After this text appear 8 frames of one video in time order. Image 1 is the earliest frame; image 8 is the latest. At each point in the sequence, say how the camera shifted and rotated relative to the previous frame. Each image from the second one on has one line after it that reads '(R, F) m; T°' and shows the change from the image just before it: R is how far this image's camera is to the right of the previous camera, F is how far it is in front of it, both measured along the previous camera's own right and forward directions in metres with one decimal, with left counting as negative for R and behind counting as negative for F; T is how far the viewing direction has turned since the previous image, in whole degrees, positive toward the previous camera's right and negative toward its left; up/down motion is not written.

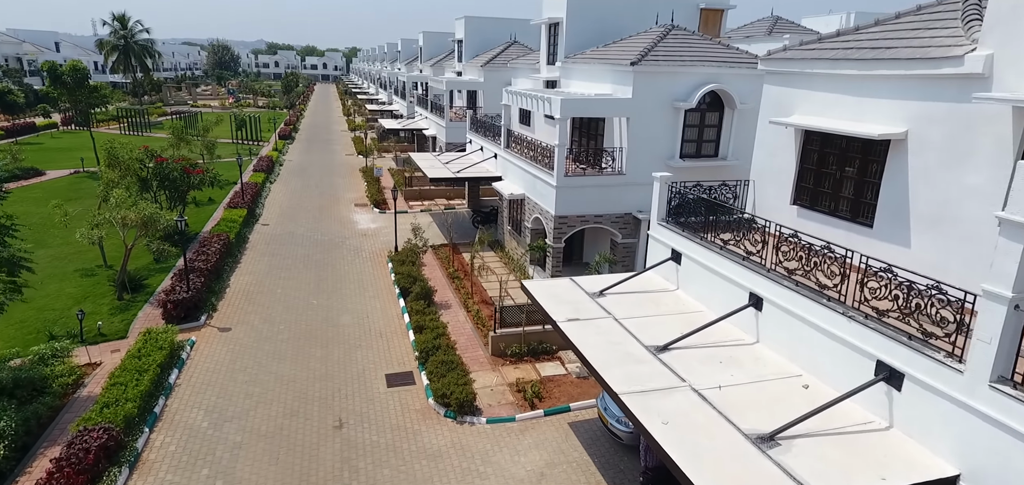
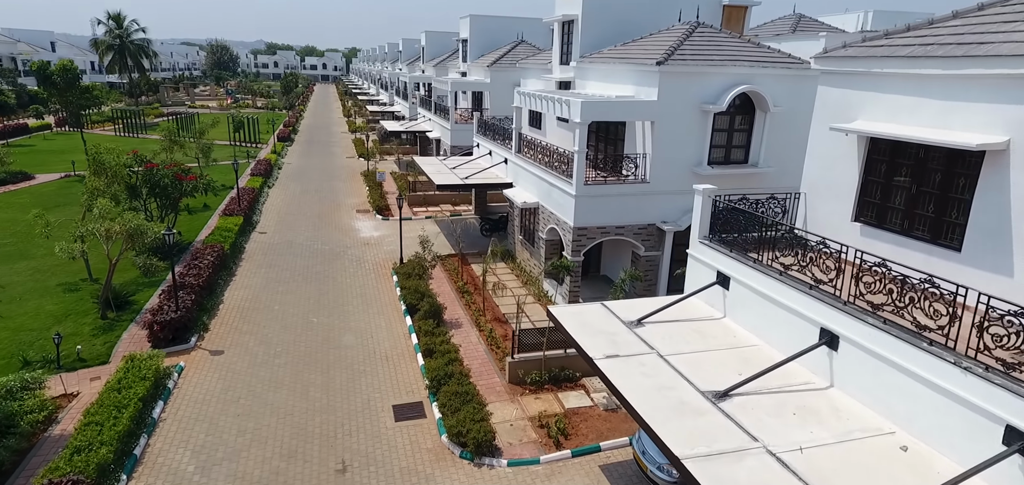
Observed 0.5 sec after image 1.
(-0.4, +1.1) m; 0°
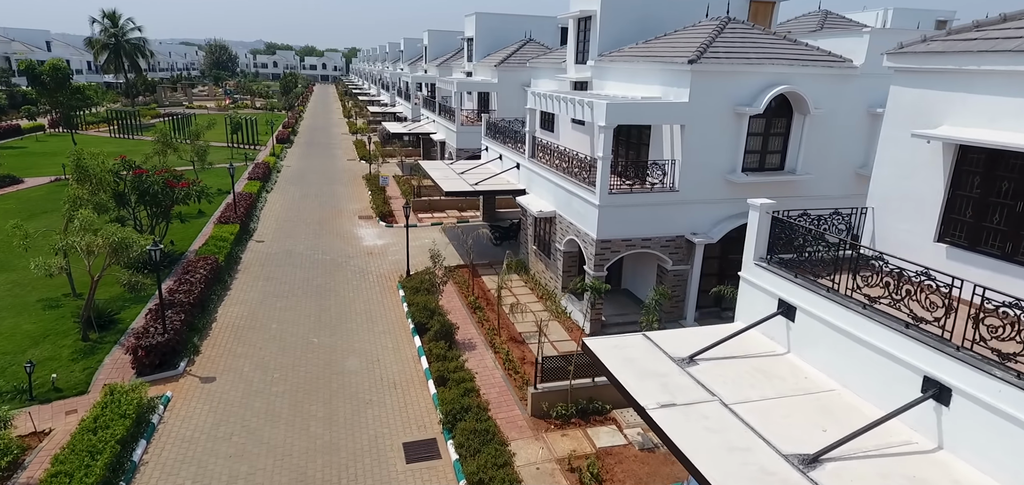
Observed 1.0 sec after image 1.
(-0.4, +1.1) m; 0°
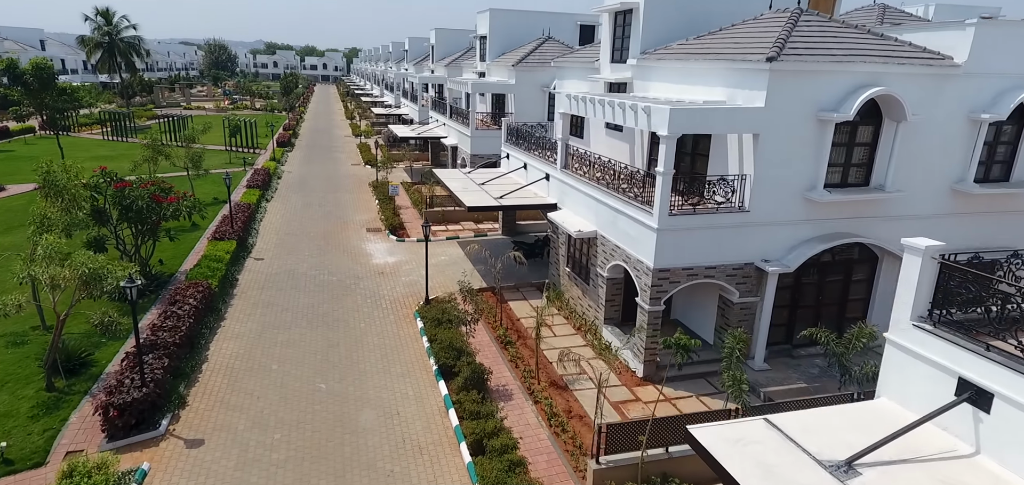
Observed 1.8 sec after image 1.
(-0.7, +2.0) m; 0°
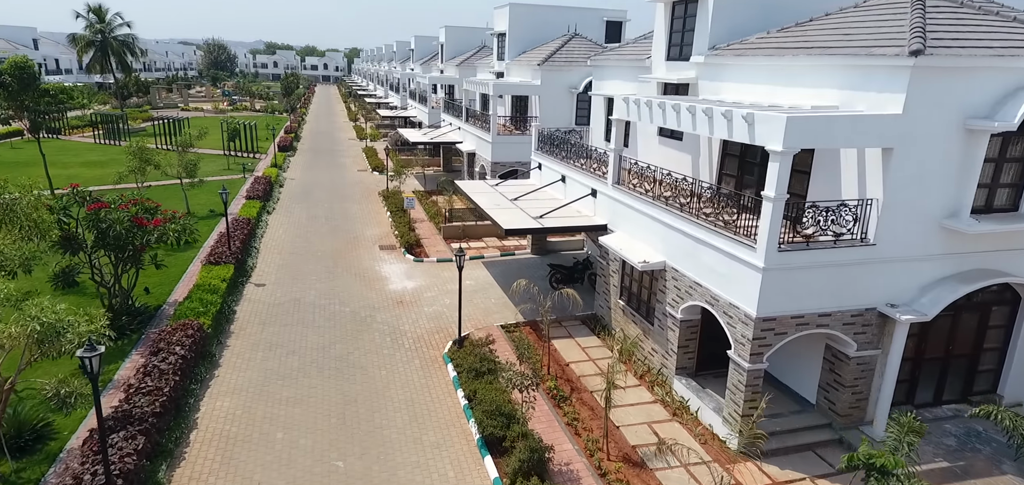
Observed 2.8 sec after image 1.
(-0.9, +2.3) m; 0°
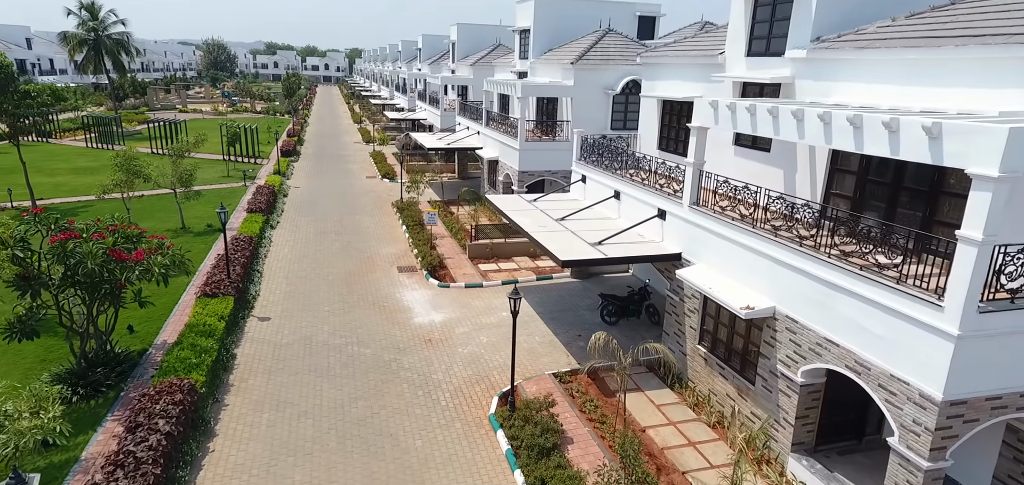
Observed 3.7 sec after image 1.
(-1.0, +2.3) m; 0°
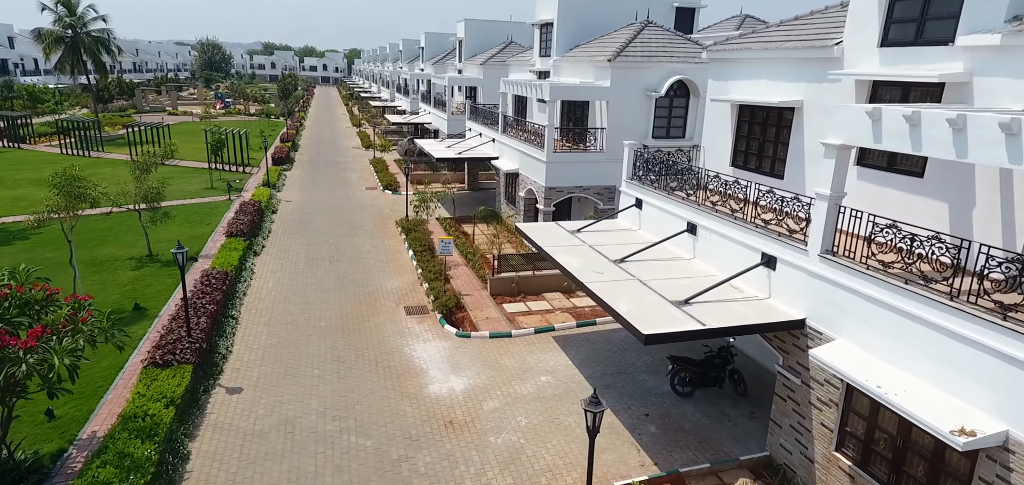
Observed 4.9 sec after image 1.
(-0.8, +3.3) m; 0°
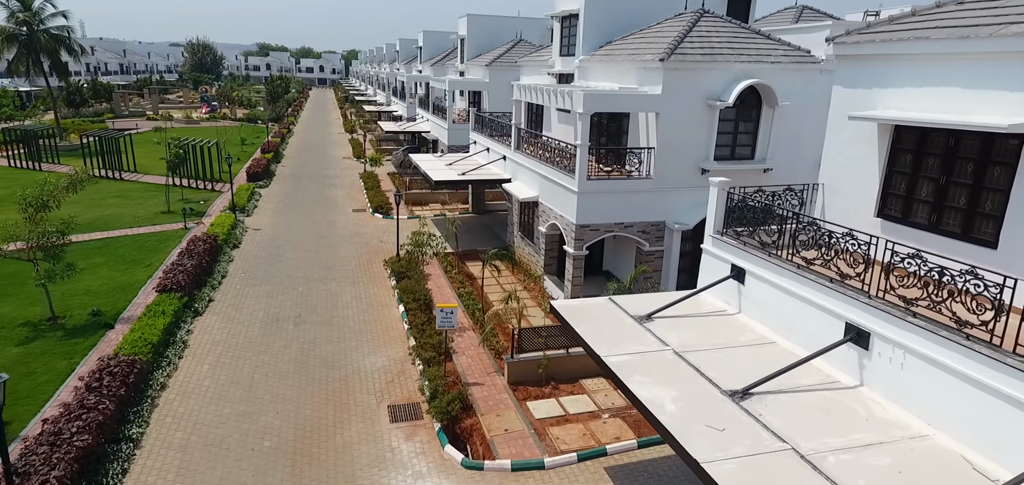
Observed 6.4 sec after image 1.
(-0.5, +4.4) m; 0°
